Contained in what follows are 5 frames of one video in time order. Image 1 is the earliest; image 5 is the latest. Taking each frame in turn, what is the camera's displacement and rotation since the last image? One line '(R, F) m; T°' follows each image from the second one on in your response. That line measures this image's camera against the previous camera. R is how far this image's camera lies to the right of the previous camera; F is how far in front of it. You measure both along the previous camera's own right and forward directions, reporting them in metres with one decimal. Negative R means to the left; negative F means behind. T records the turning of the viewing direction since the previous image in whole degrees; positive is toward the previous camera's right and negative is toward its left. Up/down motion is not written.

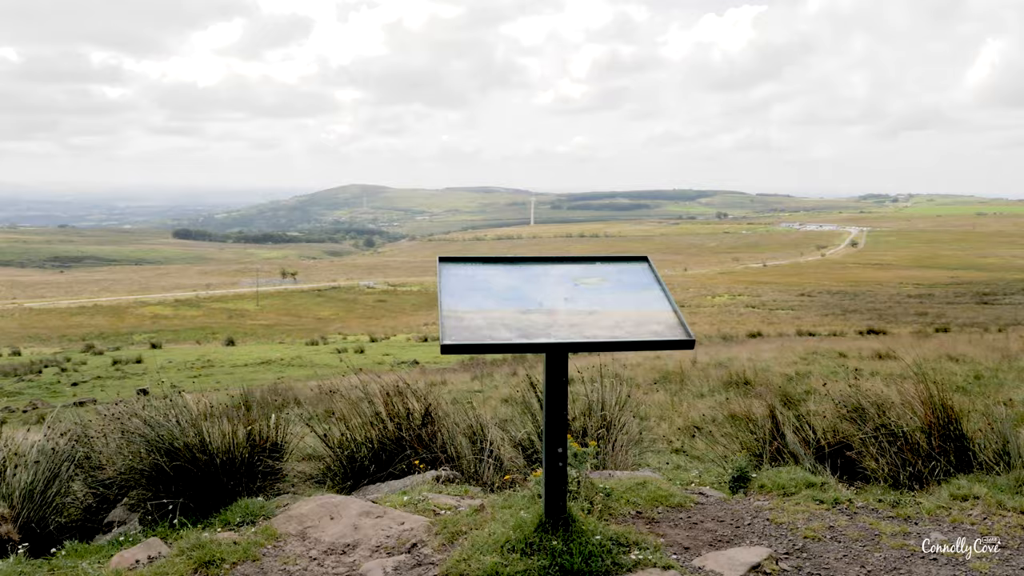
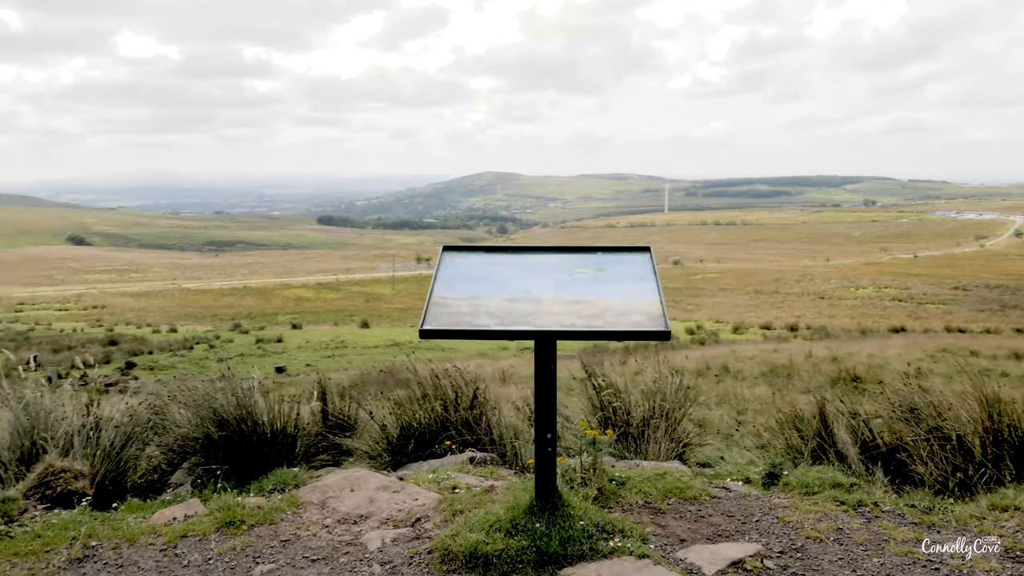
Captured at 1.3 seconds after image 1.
(+0.7, -0.1) m; -9°
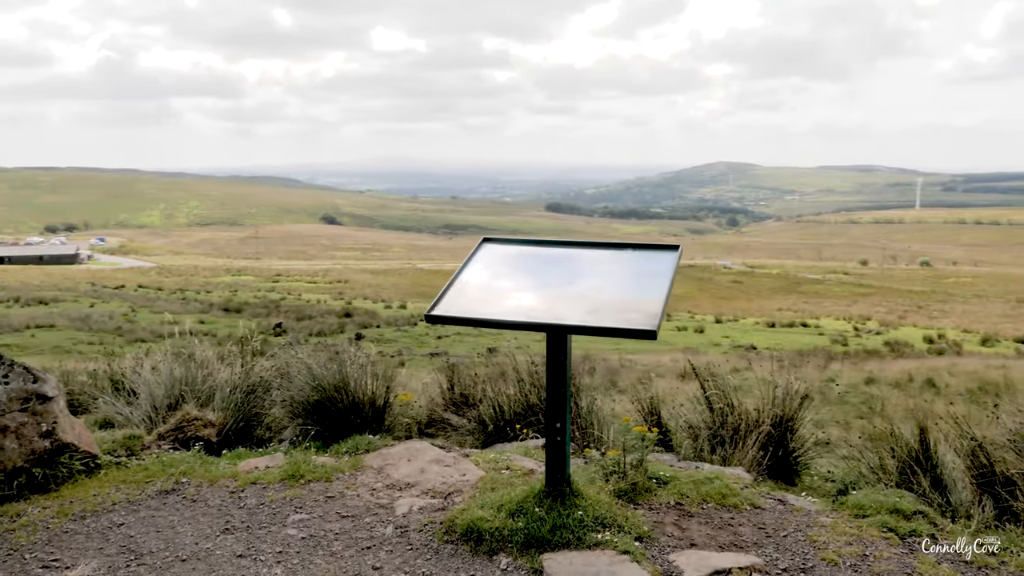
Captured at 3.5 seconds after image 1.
(+1.0, 0.0) m; -15°
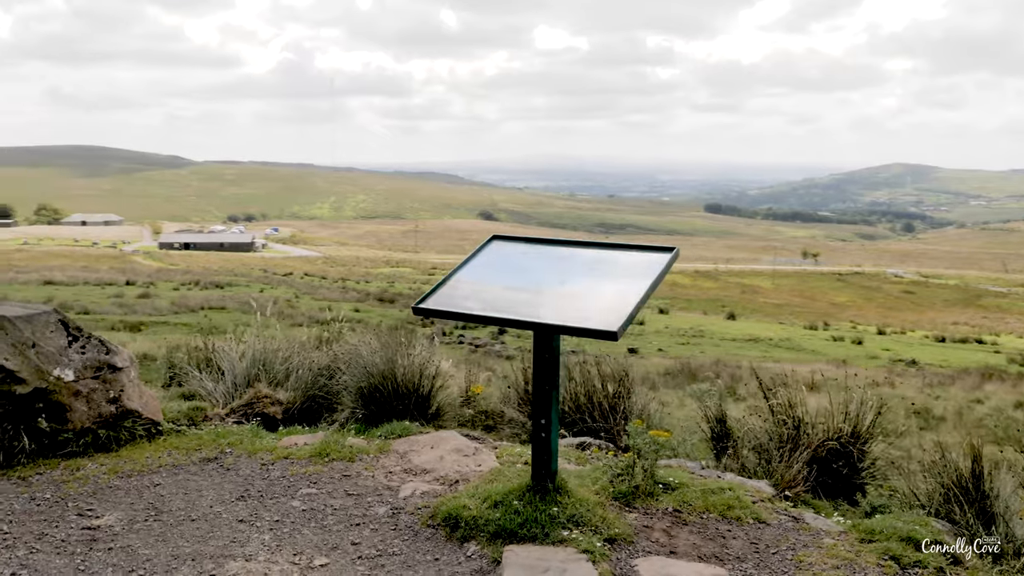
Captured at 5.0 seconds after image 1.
(+0.9, 0.0) m; -11°
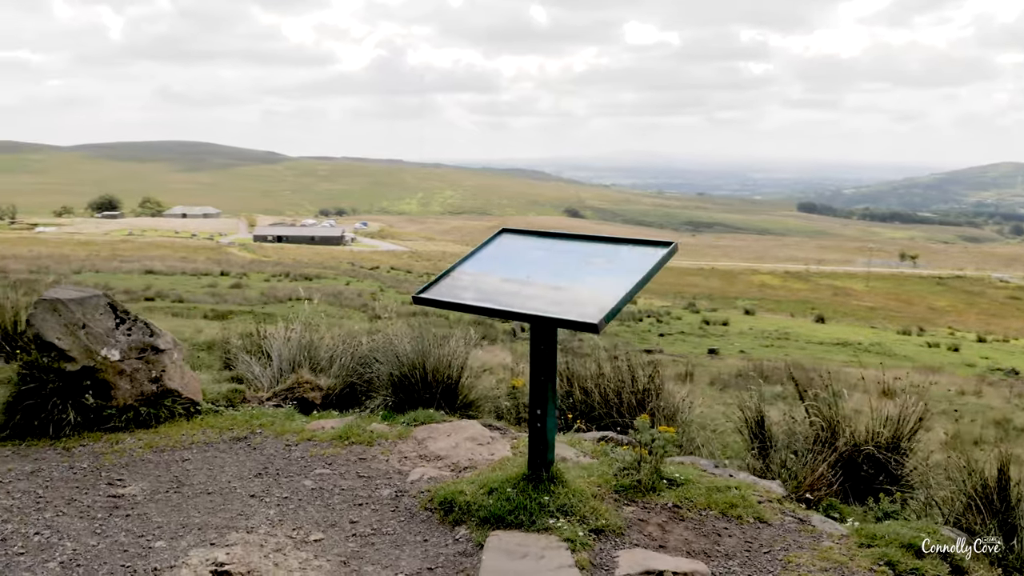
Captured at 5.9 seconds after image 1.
(+0.5, -0.1) m; -6°
